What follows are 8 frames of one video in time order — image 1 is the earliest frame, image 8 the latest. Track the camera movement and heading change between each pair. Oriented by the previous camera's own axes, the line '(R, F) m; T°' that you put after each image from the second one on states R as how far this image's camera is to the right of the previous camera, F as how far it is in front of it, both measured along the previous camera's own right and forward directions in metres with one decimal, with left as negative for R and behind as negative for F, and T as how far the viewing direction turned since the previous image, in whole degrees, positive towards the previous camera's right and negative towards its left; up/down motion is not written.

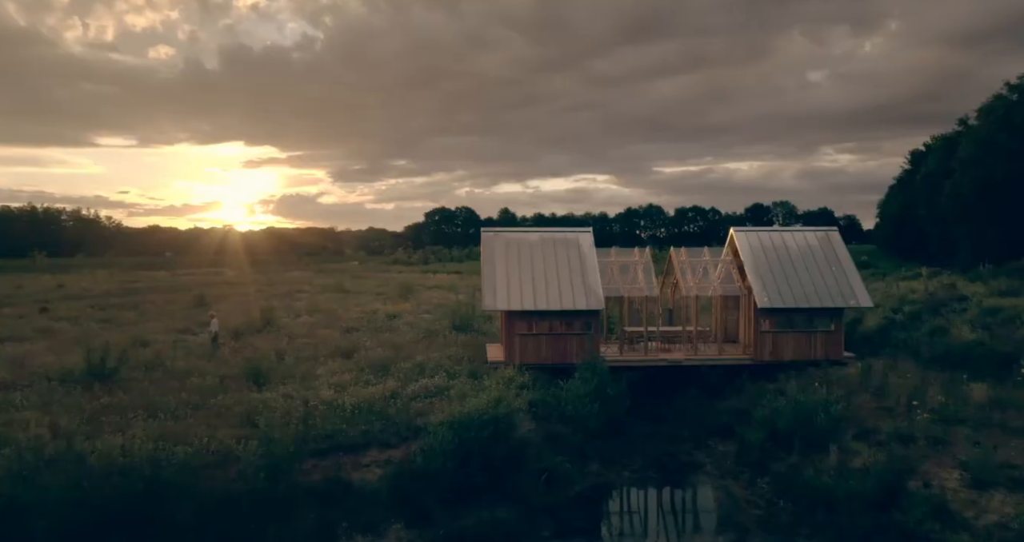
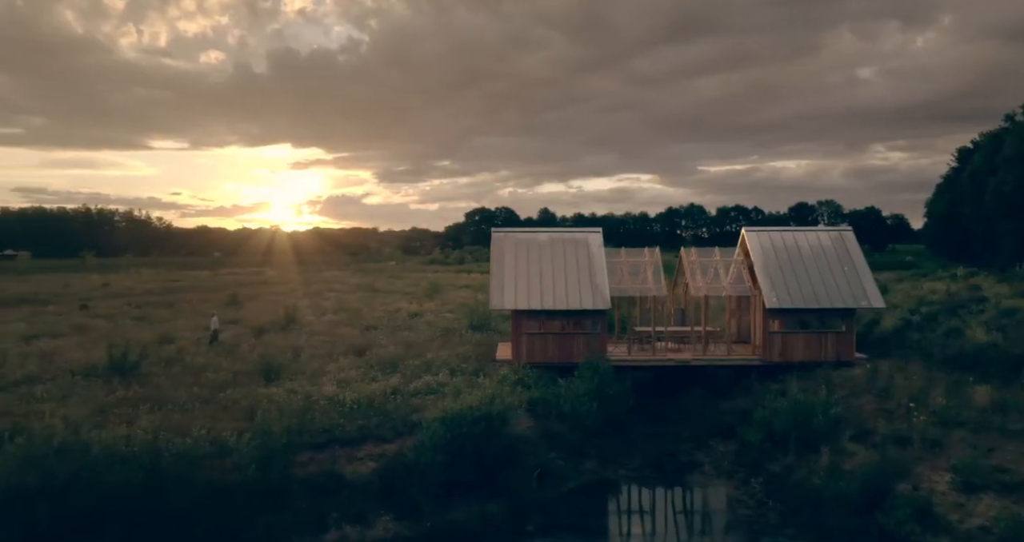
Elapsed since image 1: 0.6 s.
(+1.0, -0.3) m; -3°
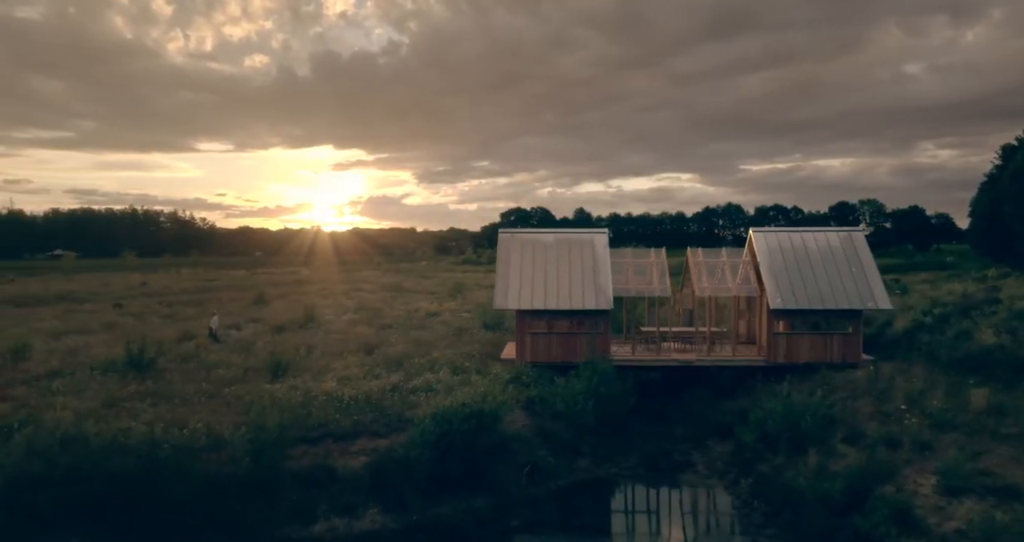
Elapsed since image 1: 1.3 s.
(+1.0, -0.3) m; -3°
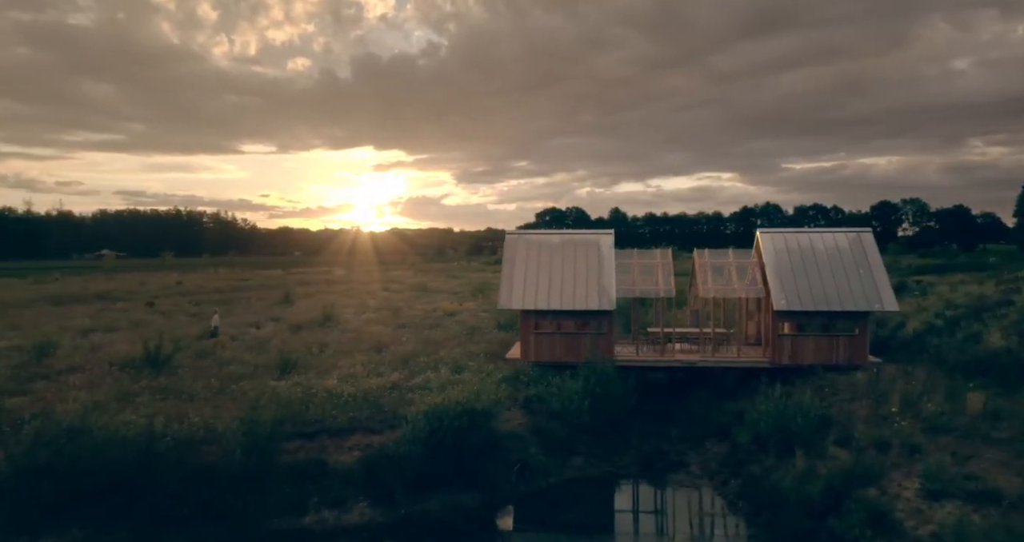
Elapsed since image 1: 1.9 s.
(+1.0, -0.3) m; -2°
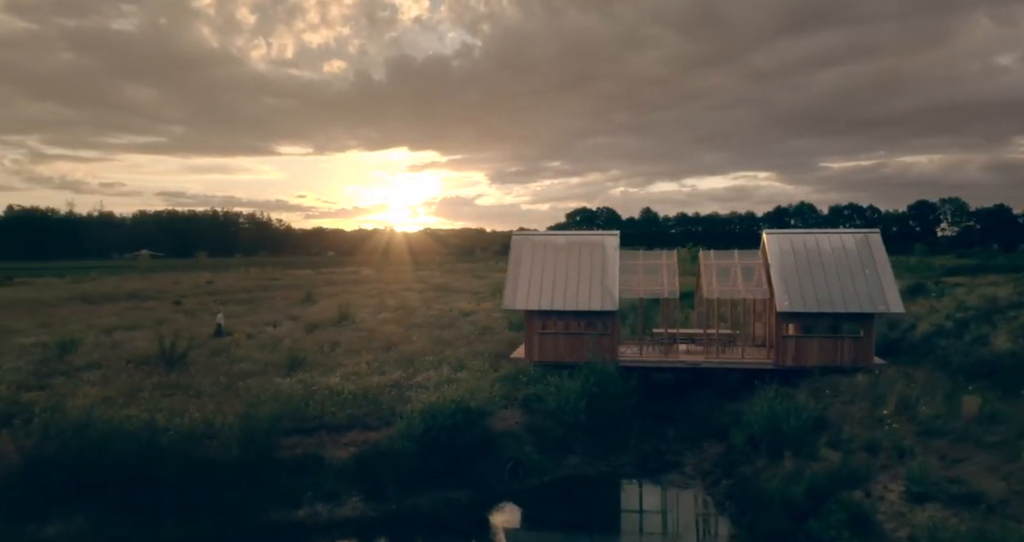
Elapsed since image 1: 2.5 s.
(+0.9, -0.3) m; -2°
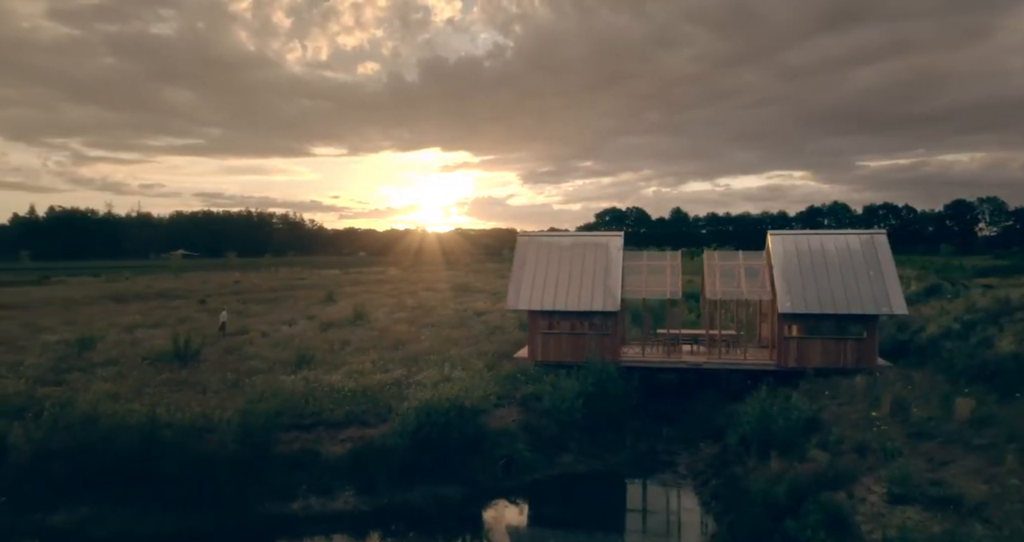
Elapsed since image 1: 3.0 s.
(+0.9, -0.3) m; -2°
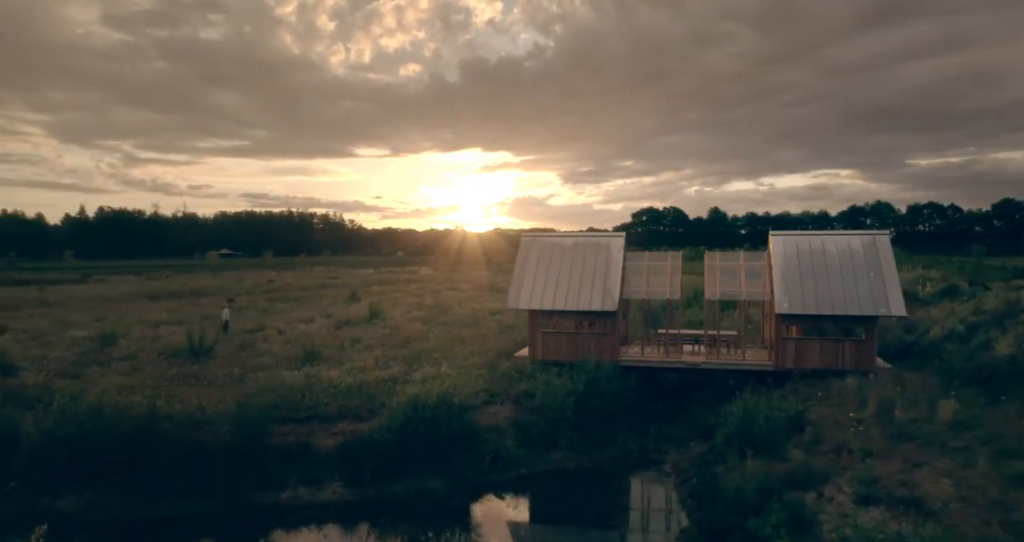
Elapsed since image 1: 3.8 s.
(+1.2, -0.4) m; -3°
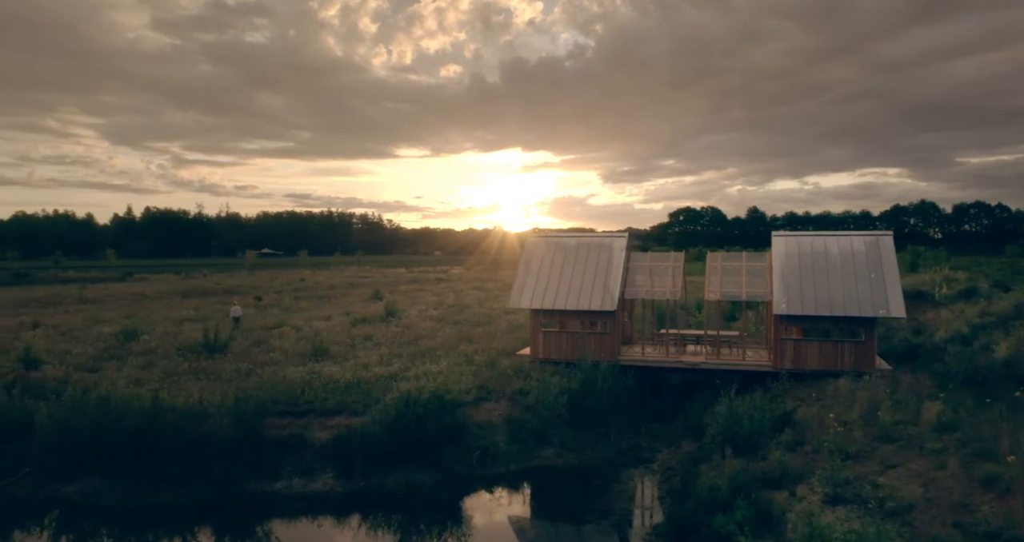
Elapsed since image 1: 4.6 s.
(+1.2, -0.4) m; -3°
